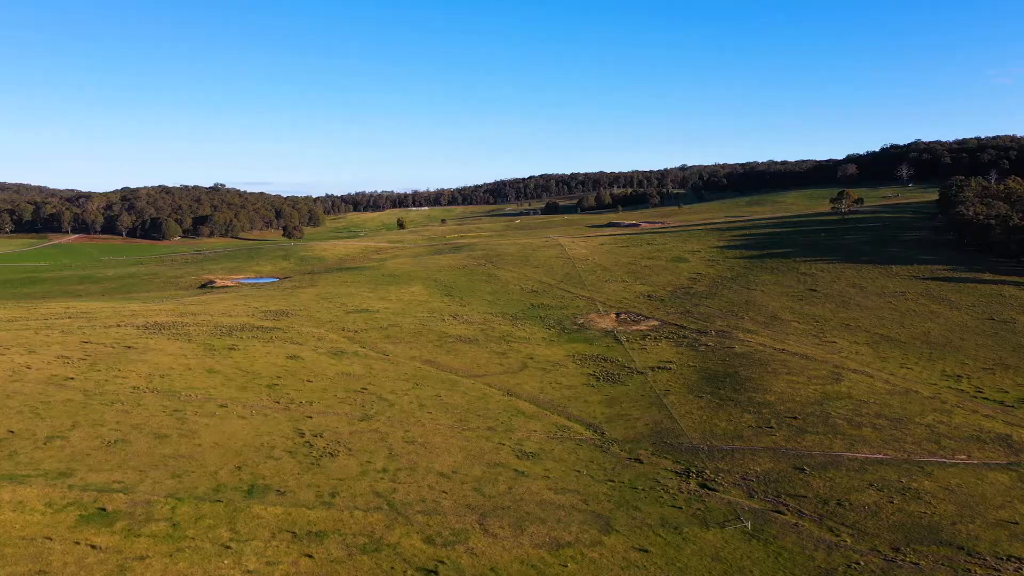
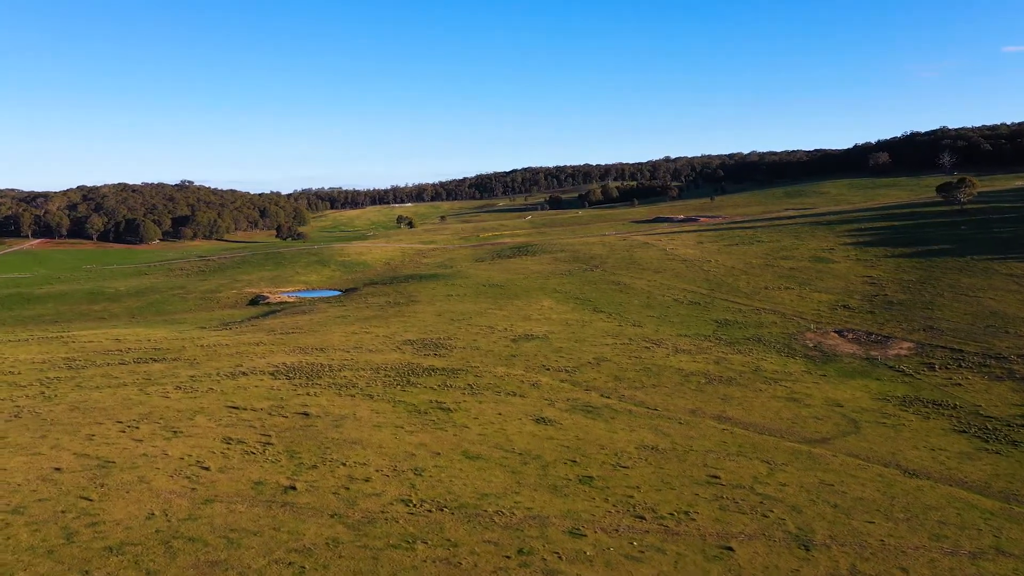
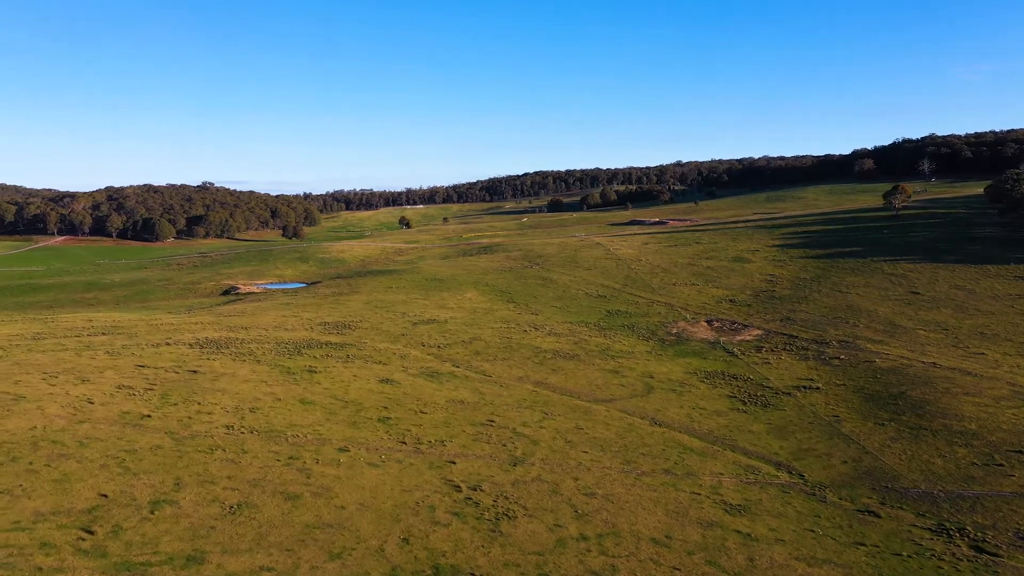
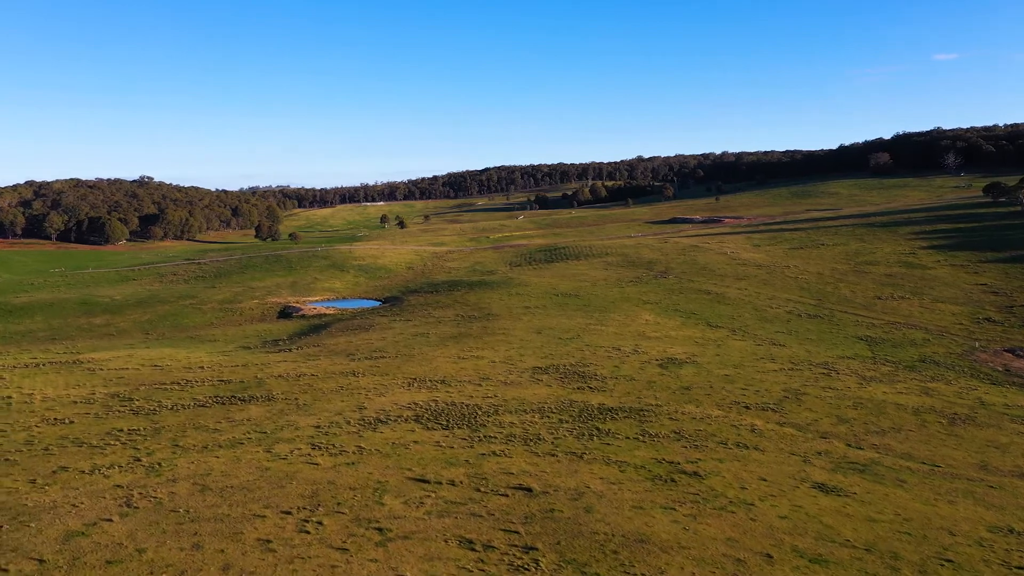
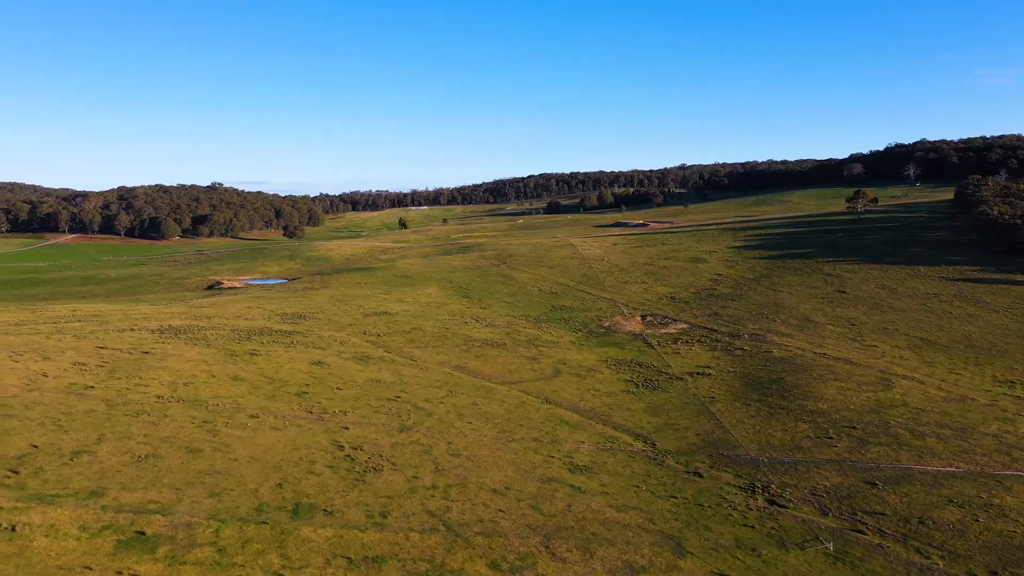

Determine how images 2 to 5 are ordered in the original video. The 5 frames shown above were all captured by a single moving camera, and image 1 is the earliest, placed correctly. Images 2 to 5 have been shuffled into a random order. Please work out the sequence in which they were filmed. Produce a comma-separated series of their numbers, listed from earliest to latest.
5, 3, 2, 4
